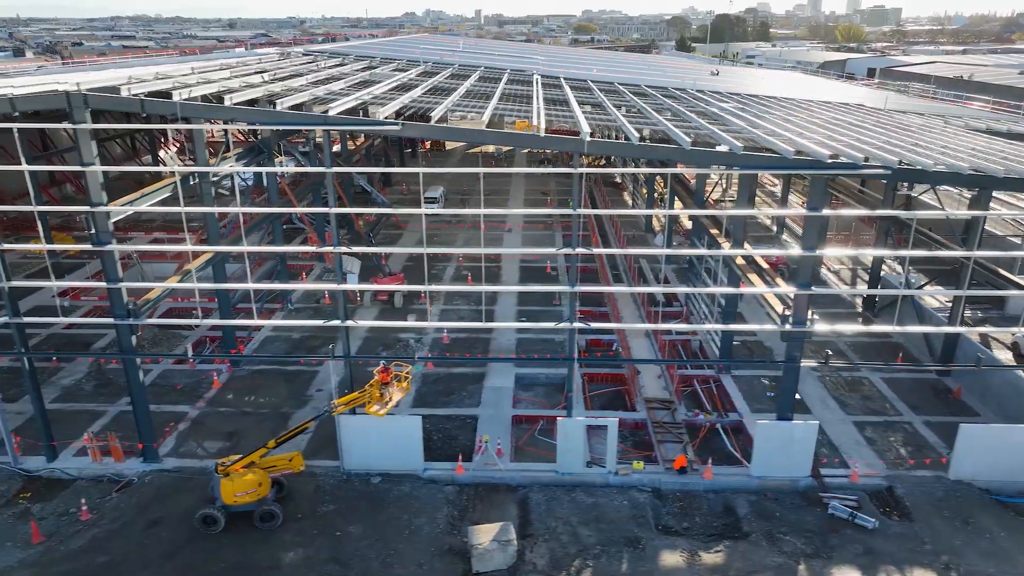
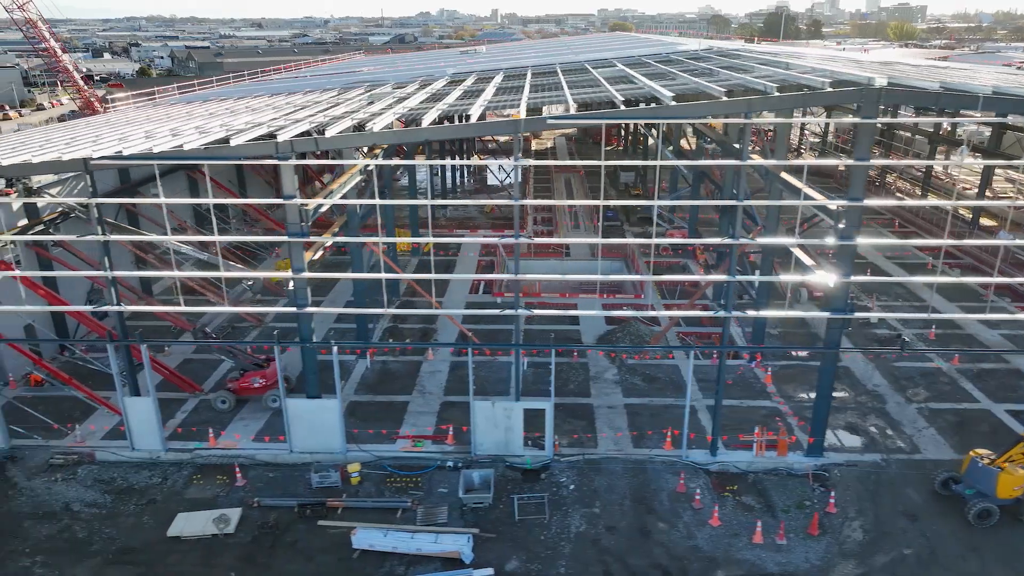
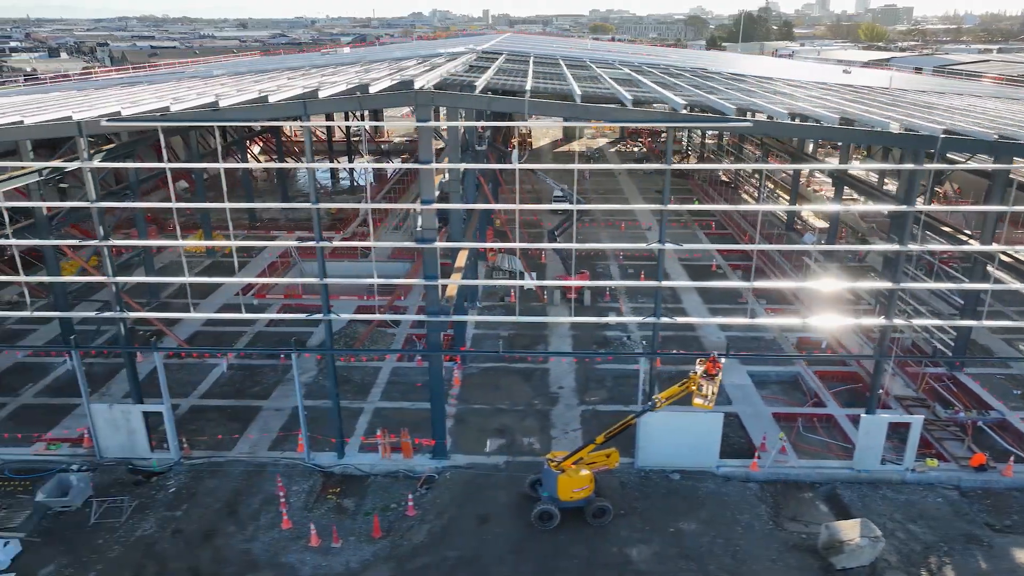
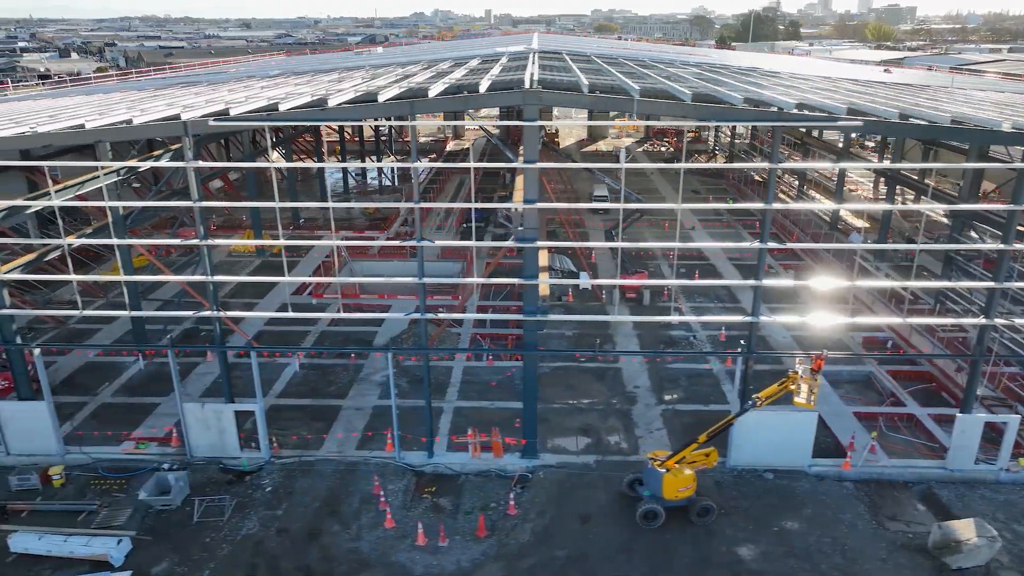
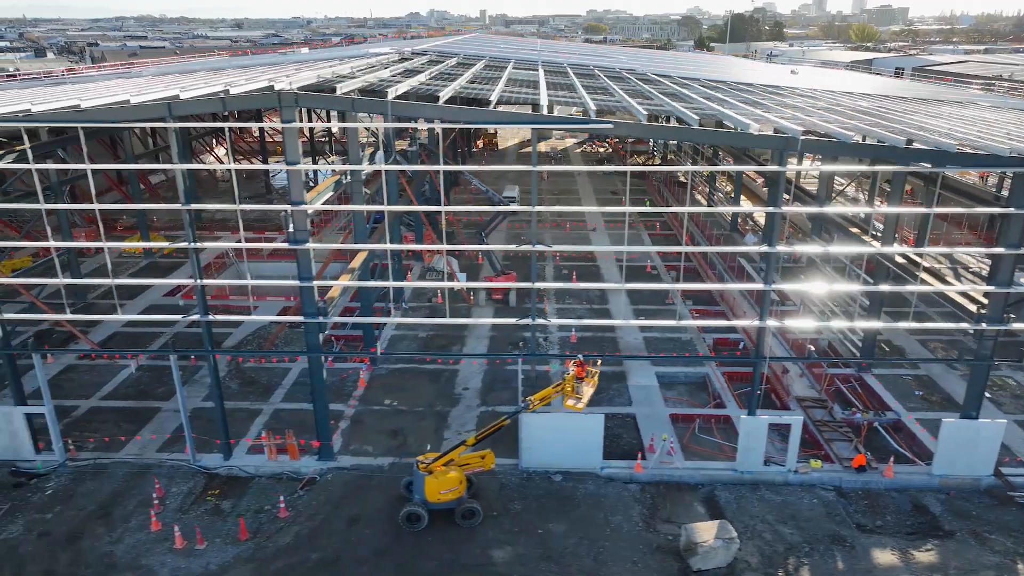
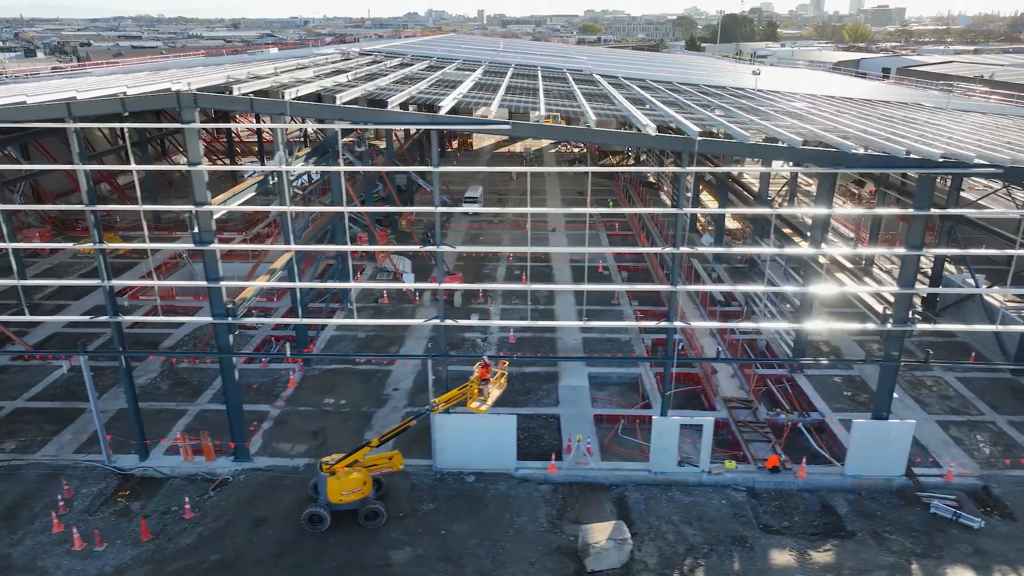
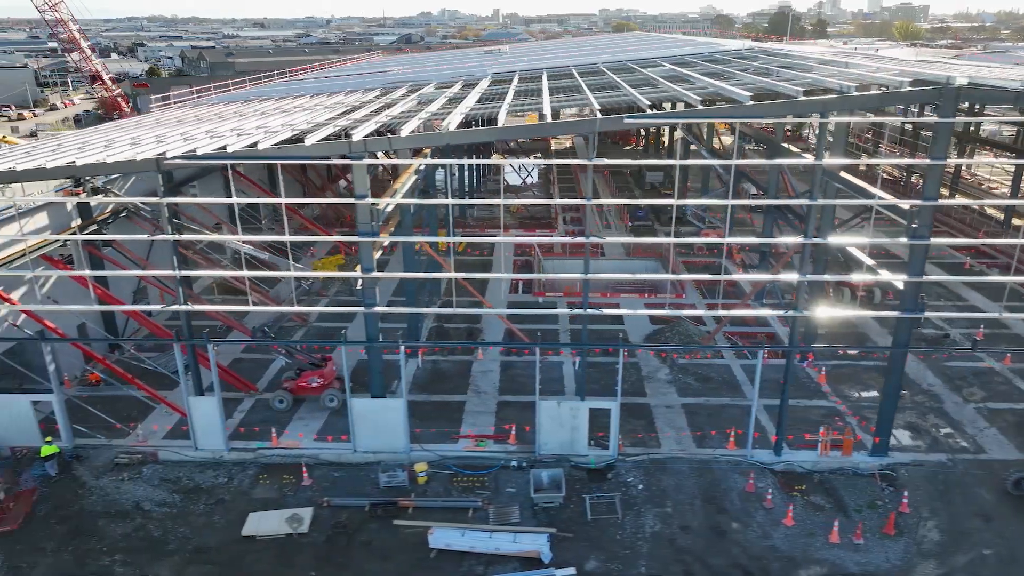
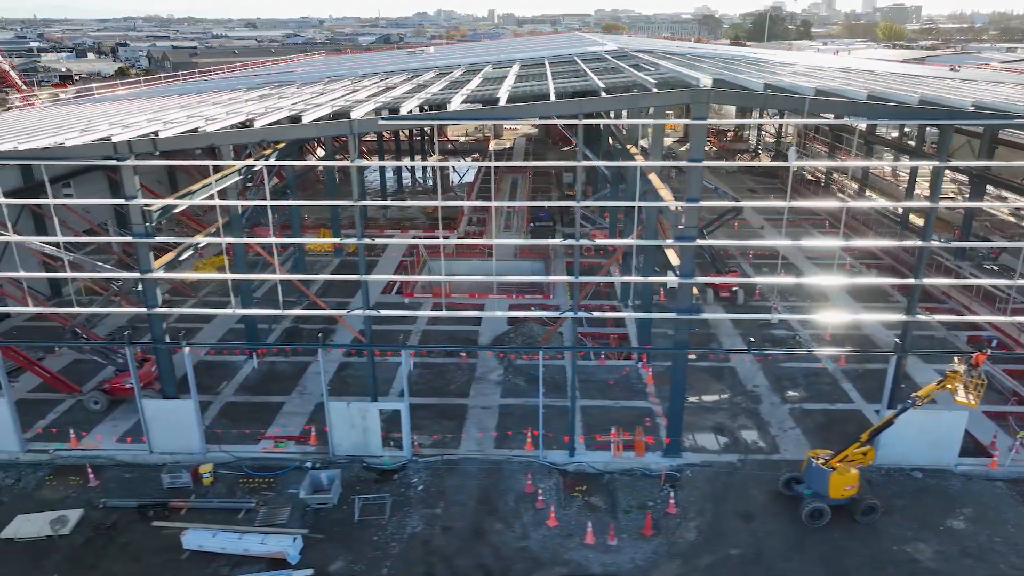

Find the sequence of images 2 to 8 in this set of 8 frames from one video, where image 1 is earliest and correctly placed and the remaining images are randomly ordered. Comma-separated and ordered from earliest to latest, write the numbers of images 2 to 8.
6, 5, 3, 4, 8, 2, 7
